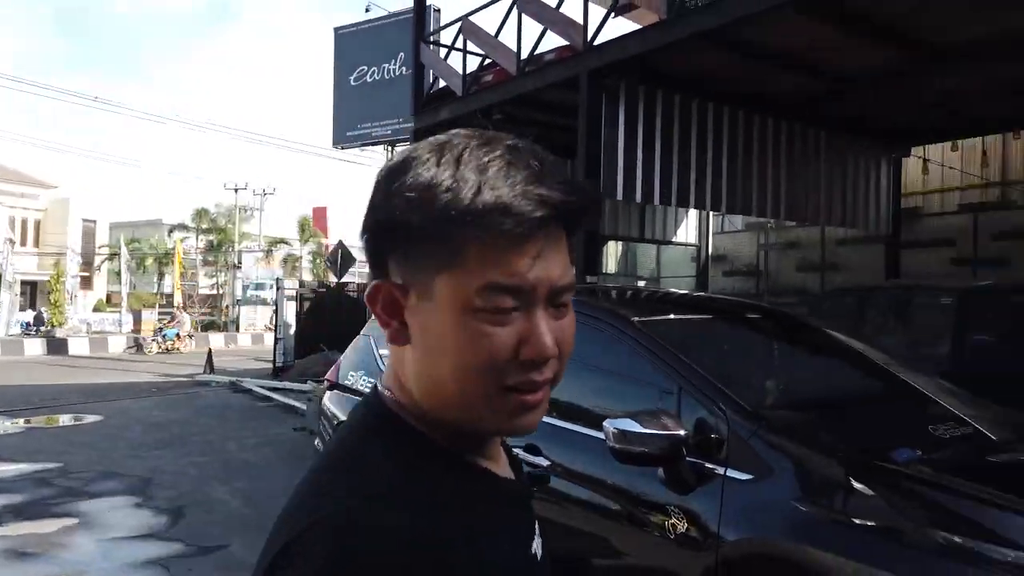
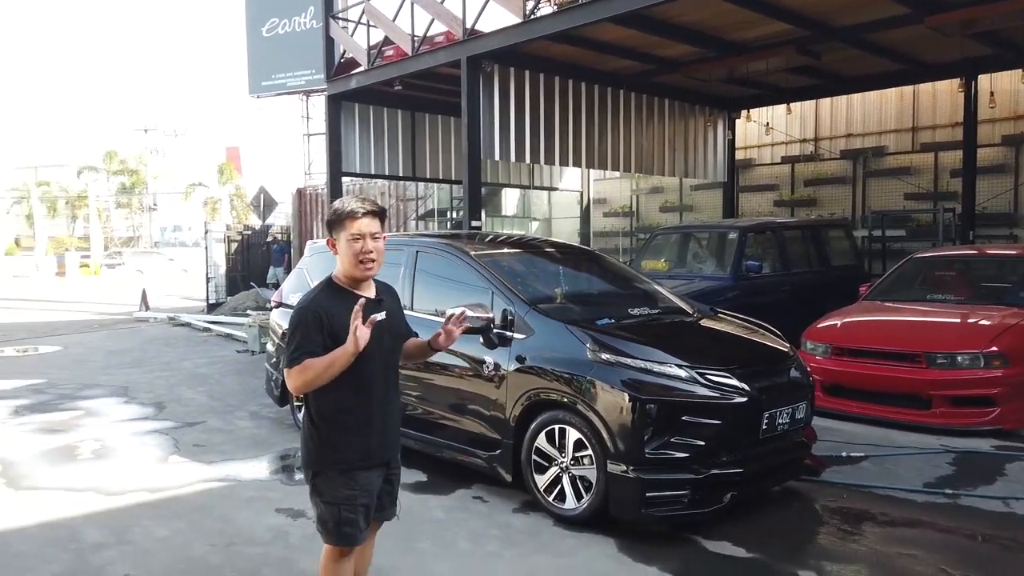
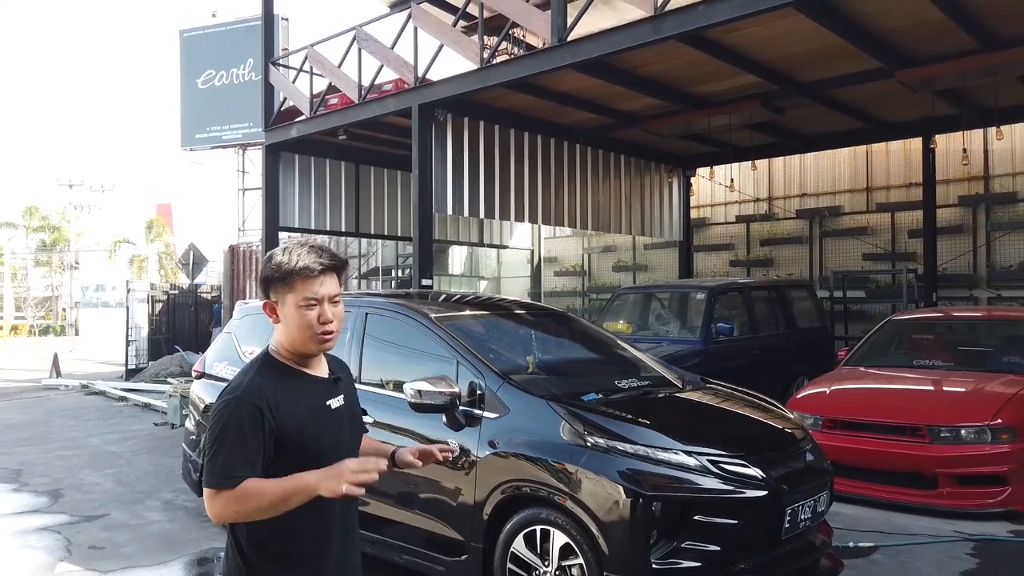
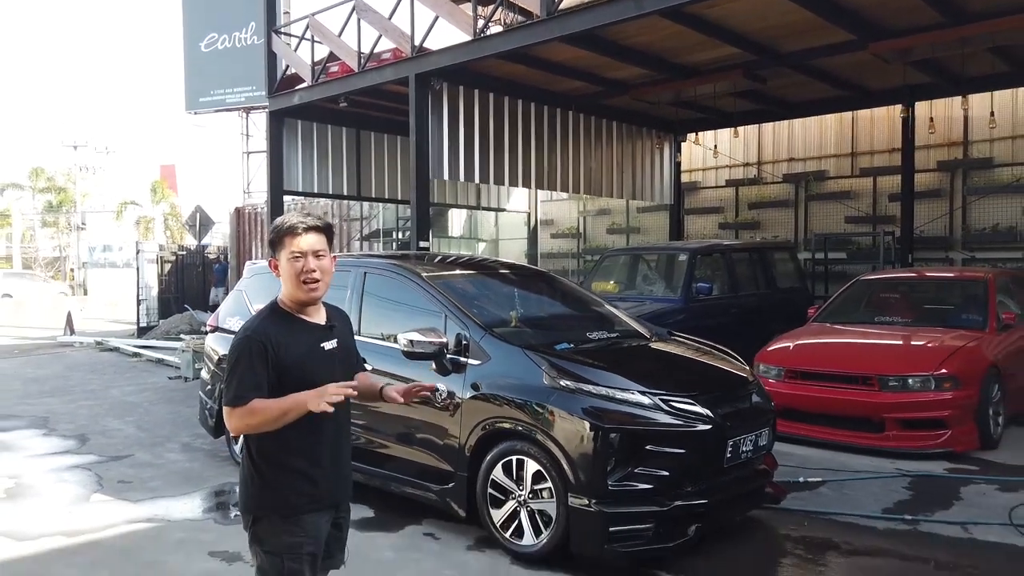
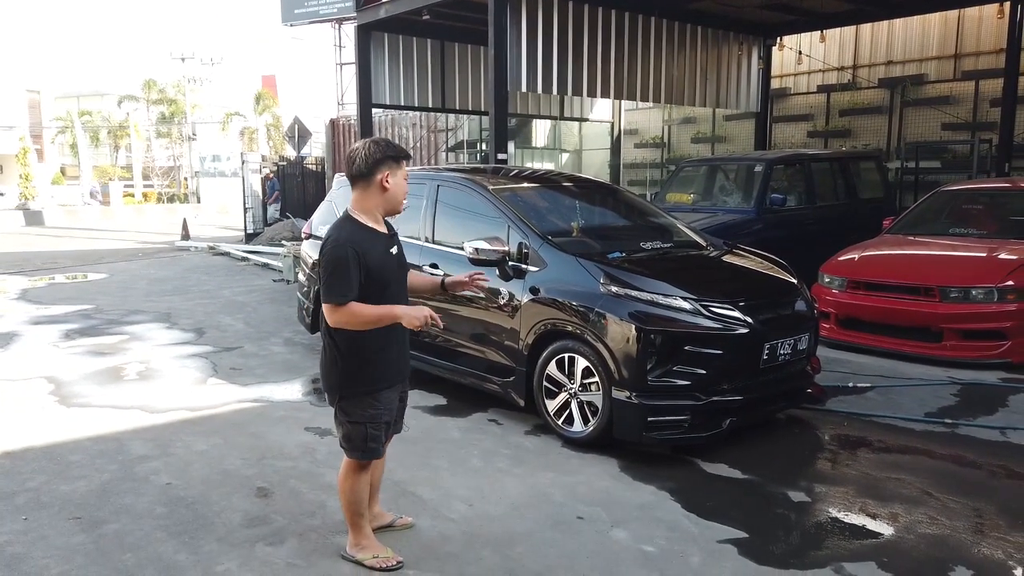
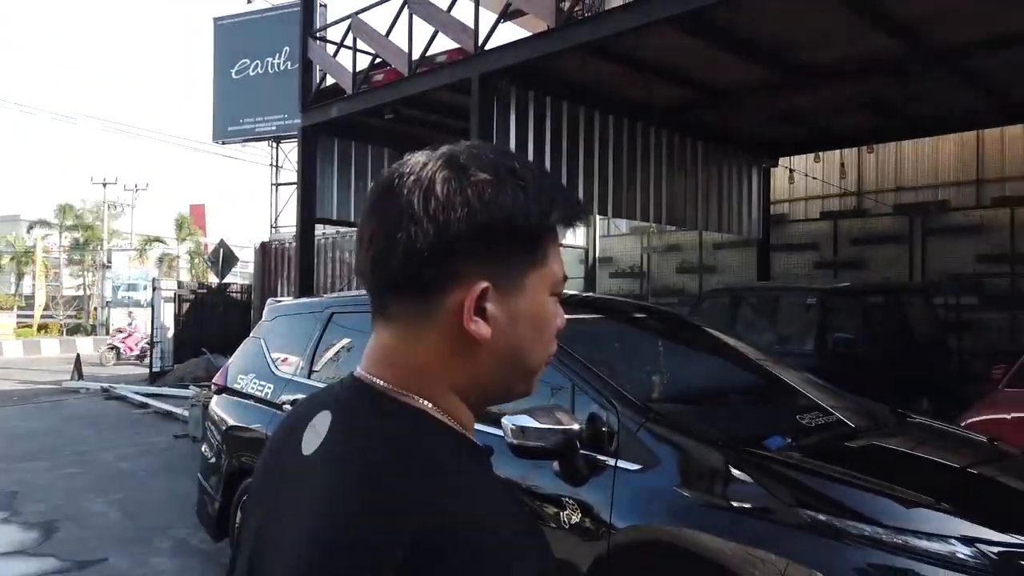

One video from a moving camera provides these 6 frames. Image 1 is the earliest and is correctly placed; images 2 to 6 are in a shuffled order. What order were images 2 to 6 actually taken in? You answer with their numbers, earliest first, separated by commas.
6, 3, 4, 2, 5
